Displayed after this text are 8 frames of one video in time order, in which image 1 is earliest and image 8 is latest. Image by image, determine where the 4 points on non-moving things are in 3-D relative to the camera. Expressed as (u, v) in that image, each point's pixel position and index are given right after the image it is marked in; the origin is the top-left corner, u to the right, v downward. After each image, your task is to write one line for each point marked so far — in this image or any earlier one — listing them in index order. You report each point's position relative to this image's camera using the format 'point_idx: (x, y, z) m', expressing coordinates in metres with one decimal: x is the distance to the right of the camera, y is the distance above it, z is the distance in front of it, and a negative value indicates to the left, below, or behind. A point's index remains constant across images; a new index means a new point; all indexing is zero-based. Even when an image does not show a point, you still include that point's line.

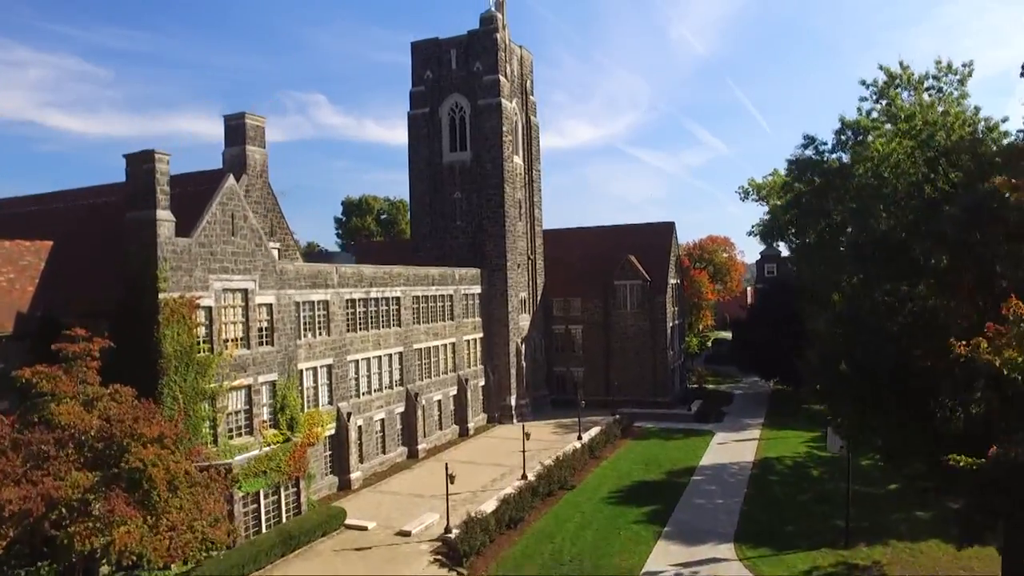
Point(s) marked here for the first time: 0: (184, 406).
0: (-6.9, -2.5, +15.4) m
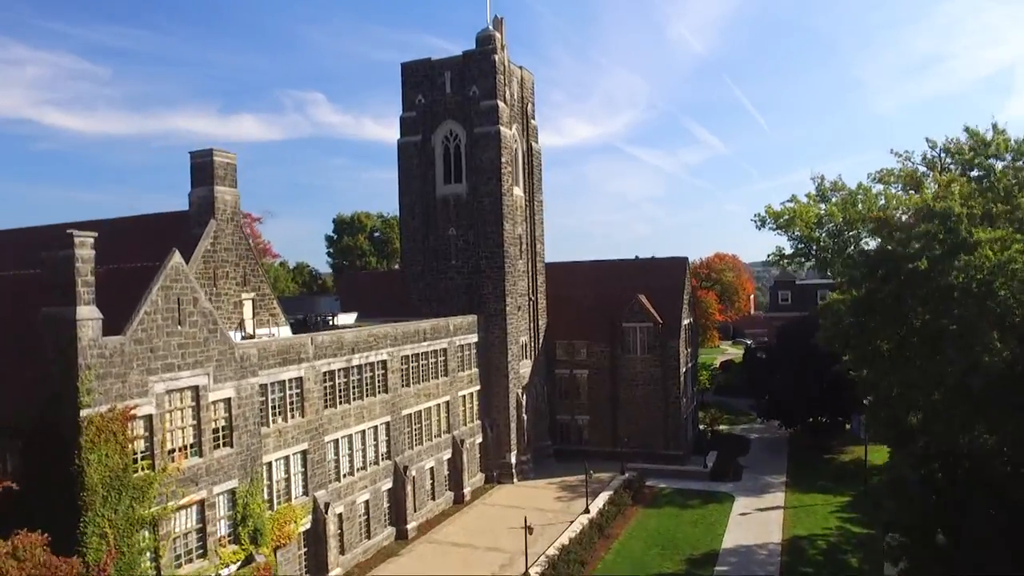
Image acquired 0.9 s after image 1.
0: (-6.8, -4.4, +12.6) m
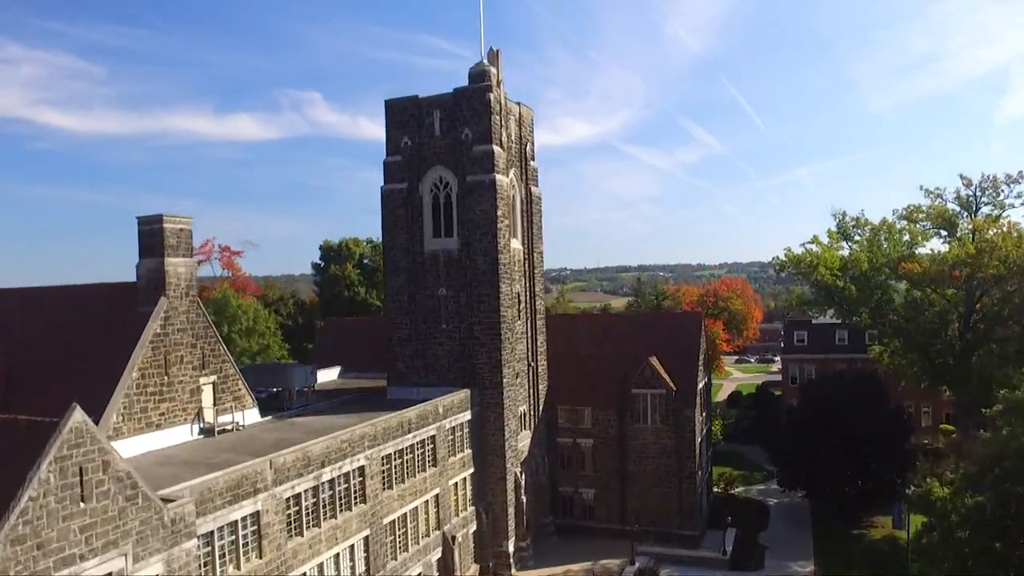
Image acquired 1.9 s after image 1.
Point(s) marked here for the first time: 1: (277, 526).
0: (-6.8, -6.9, +9.5) m
1: (-5.2, -5.3, +16.1) m
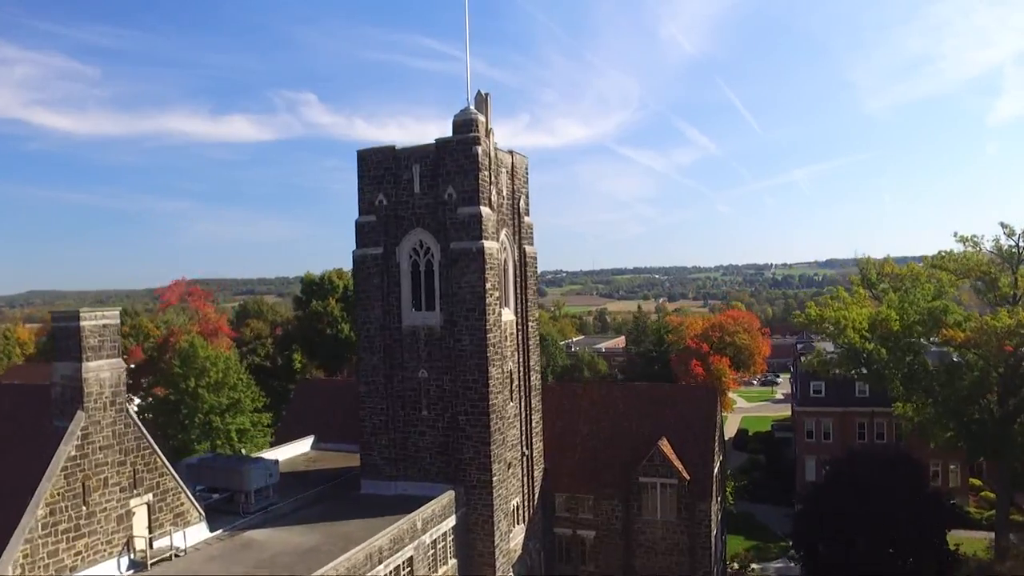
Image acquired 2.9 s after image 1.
0: (-7.0, -9.4, +6.0) m
1: (-5.4, -7.8, +12.7) m
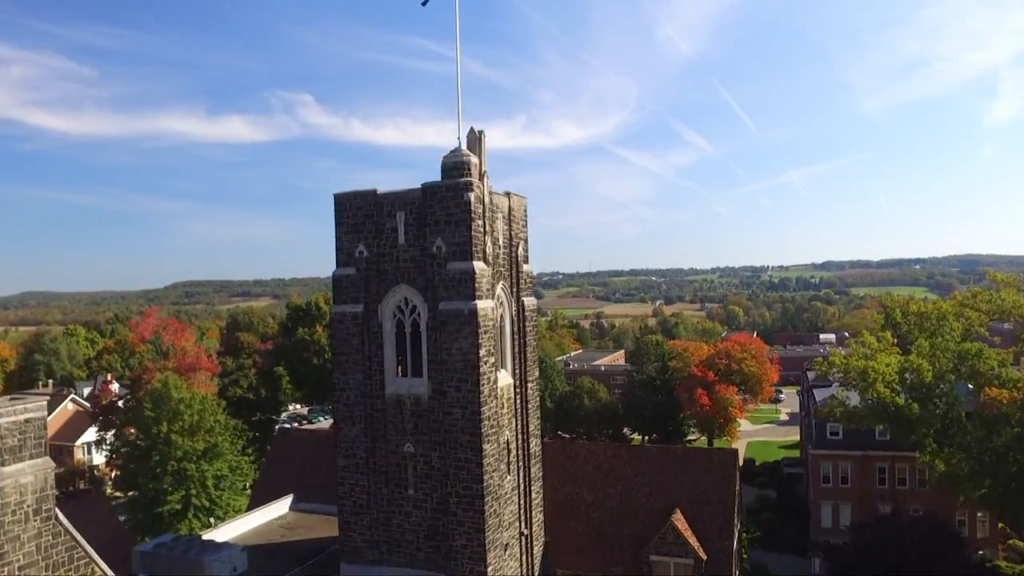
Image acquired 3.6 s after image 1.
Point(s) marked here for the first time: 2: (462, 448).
0: (-7.0, -11.2, +3.3) m
1: (-5.5, -9.6, +10.0) m
2: (-1.4, -4.3, +19.9) m
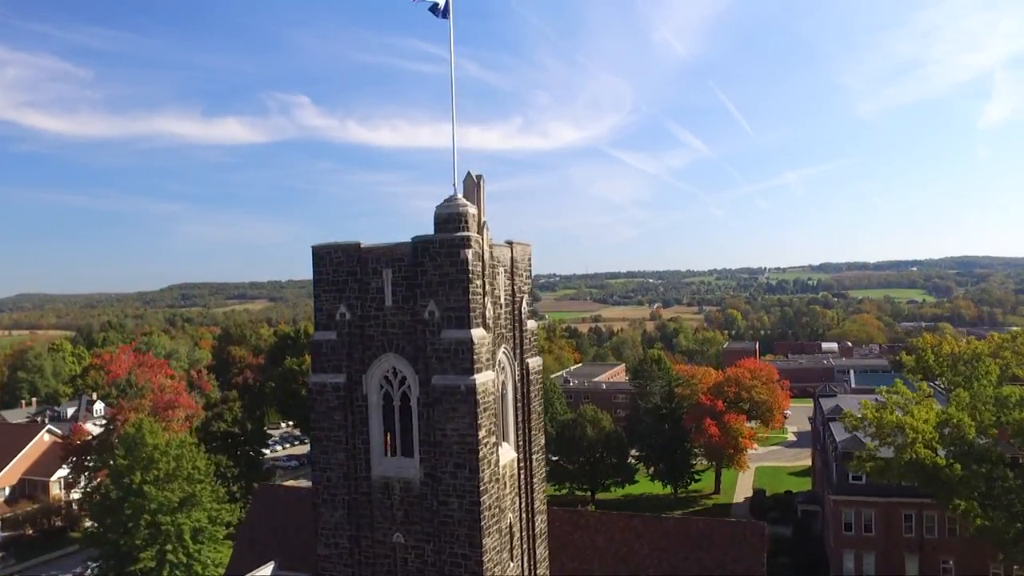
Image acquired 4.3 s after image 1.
0: (-6.9, -12.8, +0.6) m
1: (-5.3, -11.3, +7.4) m
2: (-1.3, -6.0, +17.4) m
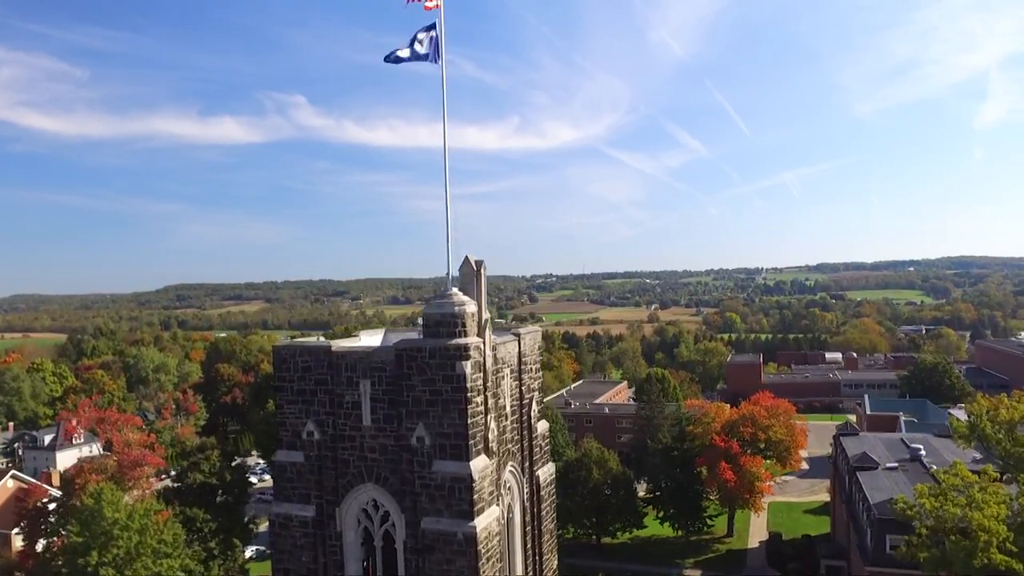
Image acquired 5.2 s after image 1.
0: (-6.6, -15.1, -2.9) m
1: (-5.1, -13.5, +3.8) m
2: (-1.1, -8.3, +13.8) m
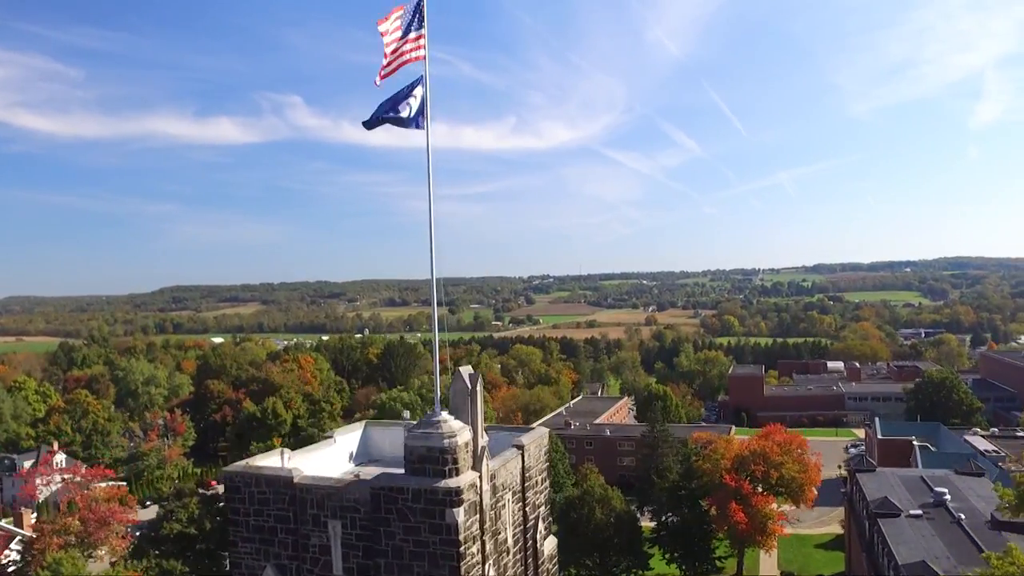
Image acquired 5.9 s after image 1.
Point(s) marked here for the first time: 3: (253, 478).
0: (-6.5, -17.0, -5.6) m
1: (-5.0, -15.4, +1.1) m
2: (-1.0, -10.2, +11.2) m
3: (-4.3, -3.2, +12.3) m
